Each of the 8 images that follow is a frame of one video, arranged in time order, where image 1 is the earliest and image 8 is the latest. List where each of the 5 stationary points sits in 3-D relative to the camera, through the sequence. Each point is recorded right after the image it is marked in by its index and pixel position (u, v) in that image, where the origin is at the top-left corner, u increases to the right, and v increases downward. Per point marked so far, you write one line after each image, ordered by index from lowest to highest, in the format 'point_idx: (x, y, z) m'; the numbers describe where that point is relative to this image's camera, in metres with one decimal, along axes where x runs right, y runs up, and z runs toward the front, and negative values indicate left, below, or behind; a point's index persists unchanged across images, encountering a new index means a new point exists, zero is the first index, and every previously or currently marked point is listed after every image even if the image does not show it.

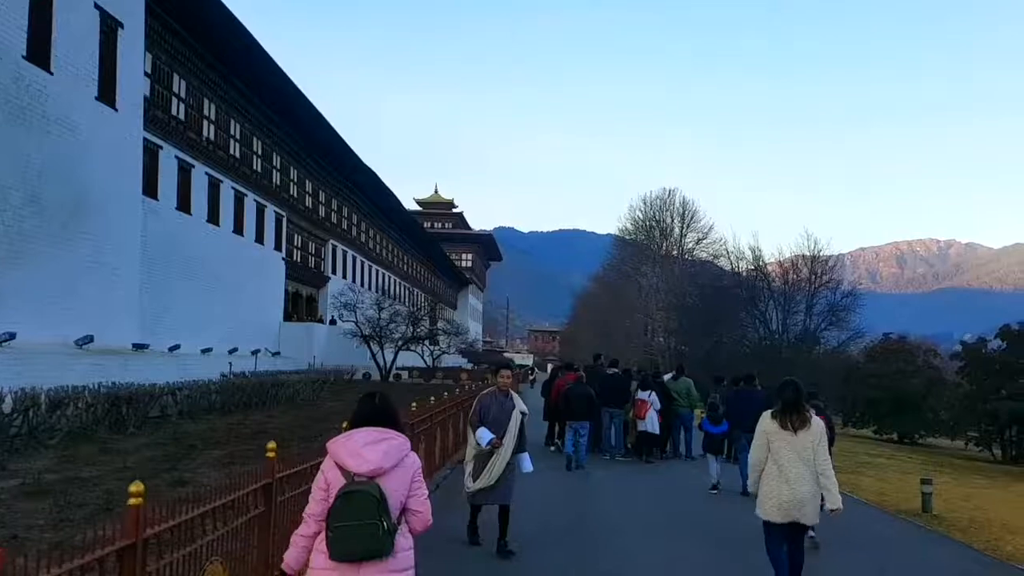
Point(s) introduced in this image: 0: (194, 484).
0: (-3.4, -2.1, +10.3) m
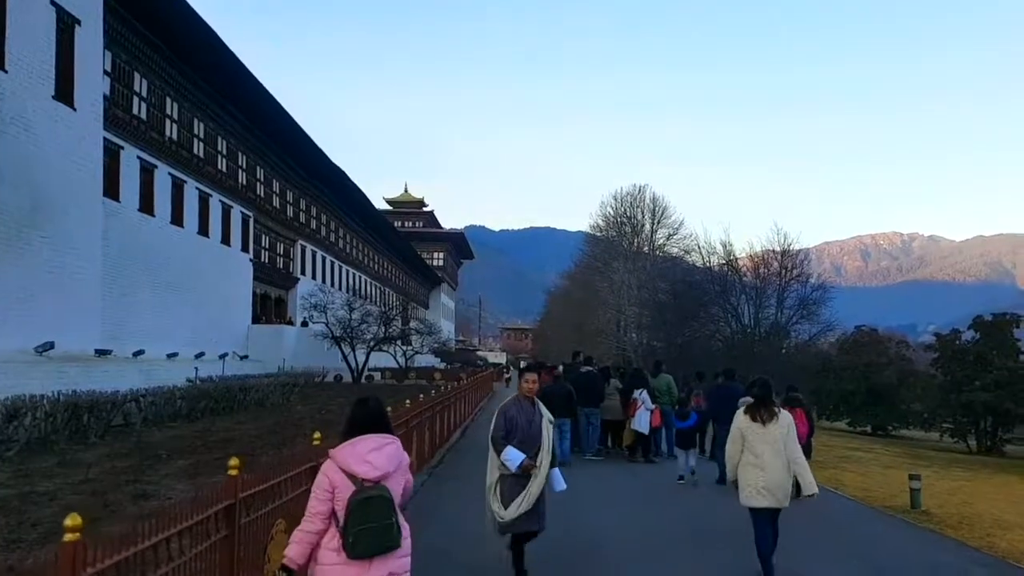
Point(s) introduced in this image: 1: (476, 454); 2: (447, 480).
0: (-3.6, -2.1, +9.8) m
1: (-0.6, -3.1, +17.9) m
2: (-1.0, -2.9, +14.5) m
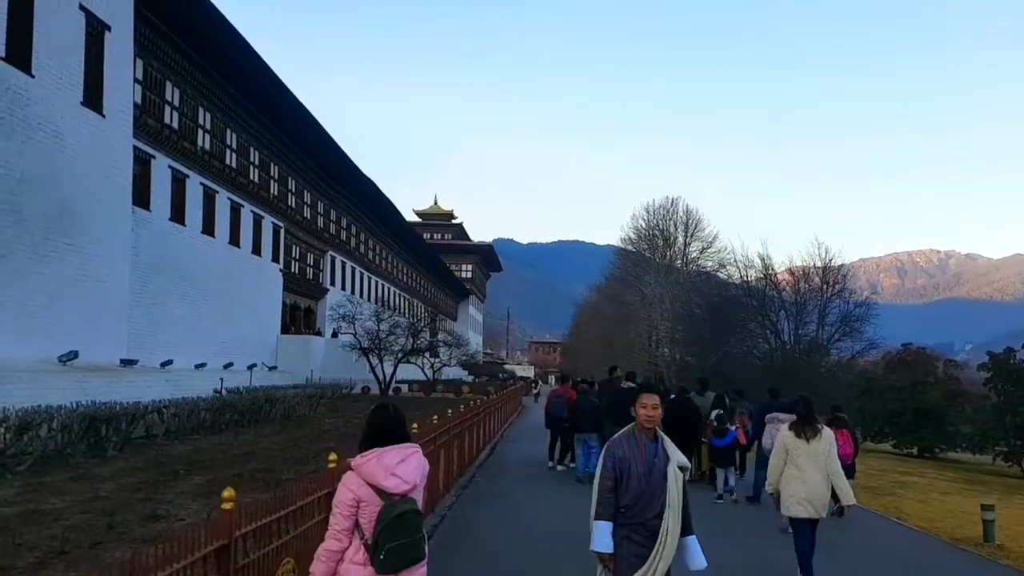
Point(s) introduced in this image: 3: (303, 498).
0: (-3.3, -2.2, +9.2) m
1: (0.0, -3.3, +17.2) m
2: (-0.5, -3.1, +13.8) m
3: (-1.2, -1.3, +5.6) m
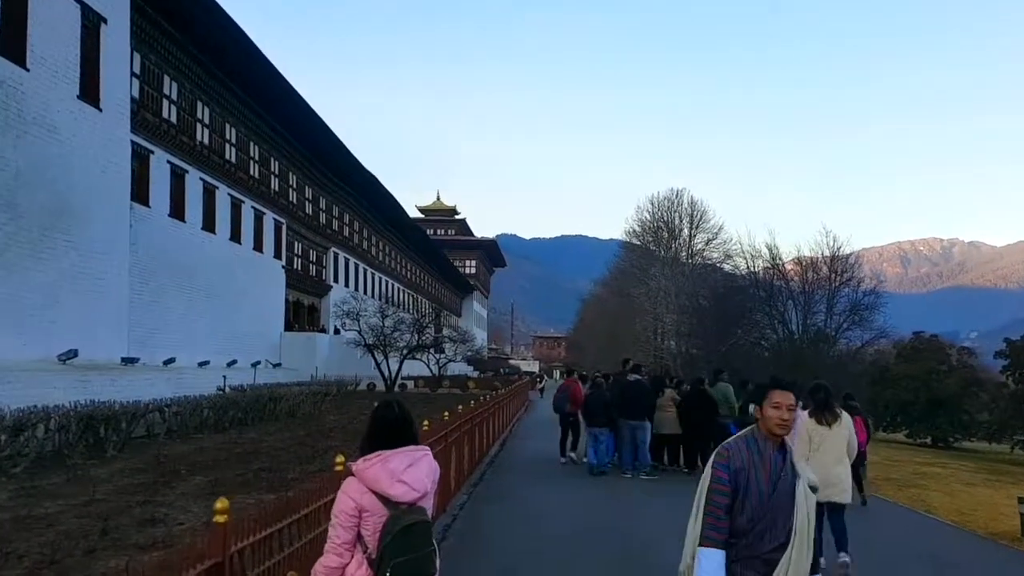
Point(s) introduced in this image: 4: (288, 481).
0: (-3.2, -2.1, +8.8) m
1: (+0.1, -3.2, +16.8) m
2: (-0.3, -2.9, +13.3) m
3: (-1.1, -1.2, +5.1) m
4: (-2.9, -2.5, +12.4) m
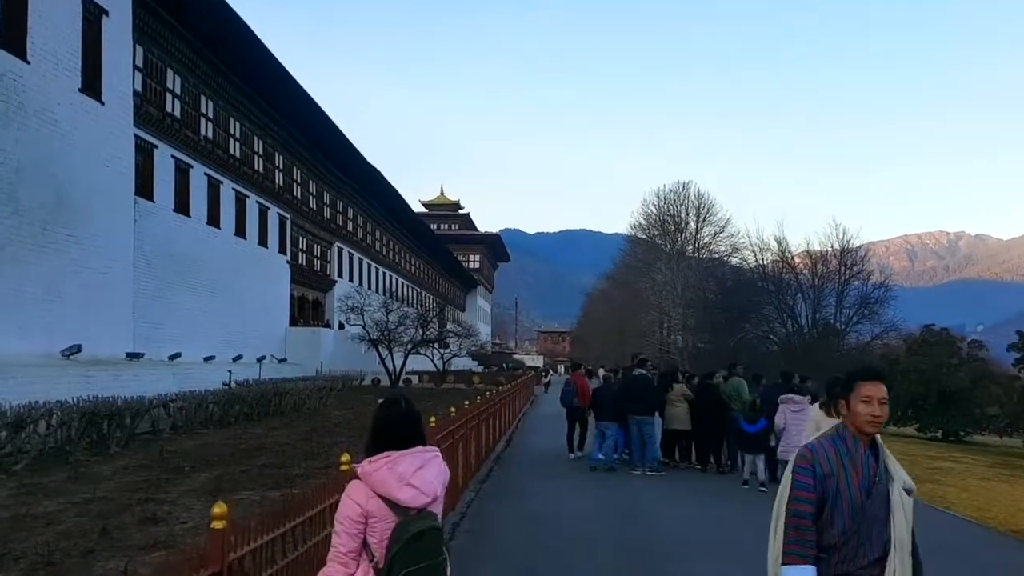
0: (-3.1, -2.1, +8.6) m
1: (+0.3, -3.1, +16.5) m
2: (-0.2, -2.8, +13.1) m
3: (-1.0, -1.1, +4.9) m
4: (-2.8, -2.4, +12.2) m
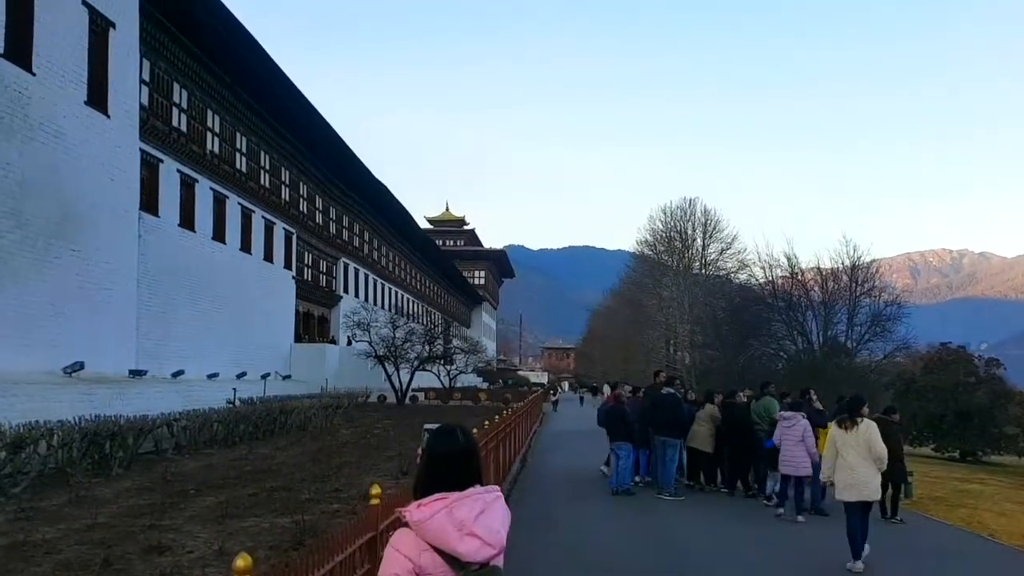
0: (-2.9, -2.2, +8.1) m
1: (+0.5, -3.3, +16.1) m
2: (0.0, -3.1, +12.7) m
3: (-0.8, -1.2, +4.5) m
4: (-2.5, -2.6, +11.7) m
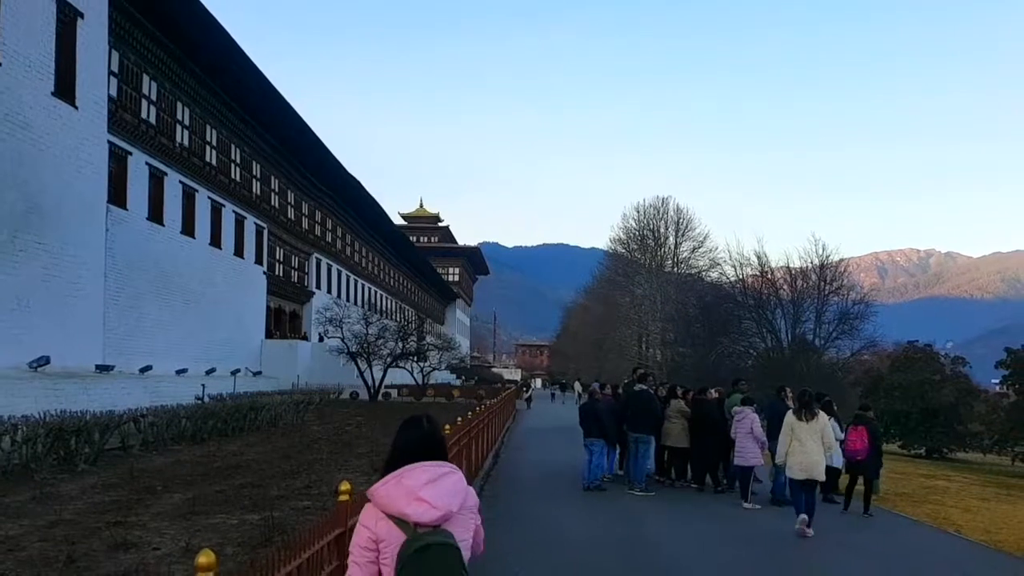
0: (-3.1, -2.2, +8.0) m
1: (0.0, -3.3, +16.1) m
2: (-0.4, -3.0, +12.6) m
3: (-1.0, -1.2, +4.4) m
4: (-2.9, -2.5, +11.6) m
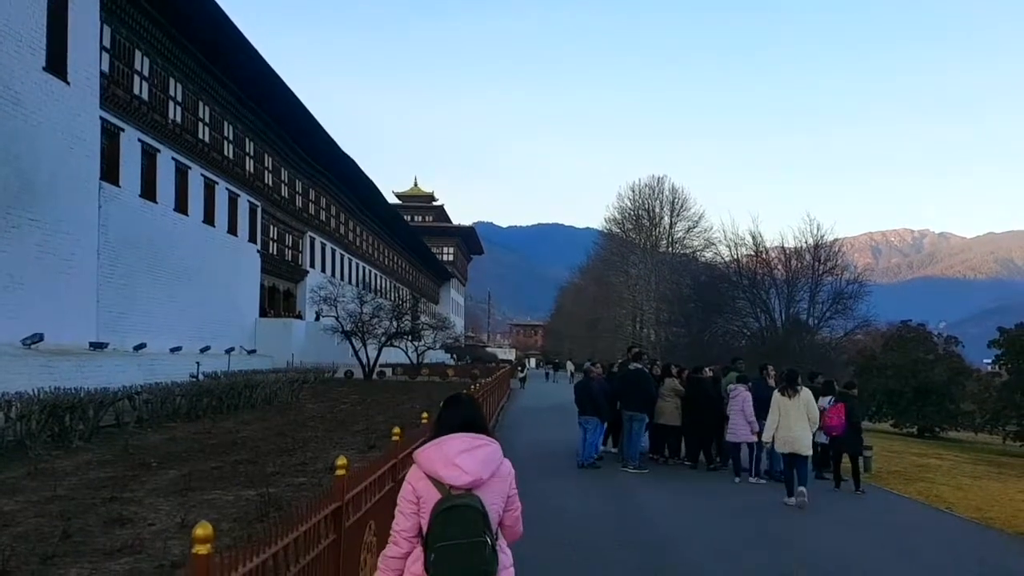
0: (-3.2, -2.0, +8.0) m
1: (-0.1, -2.9, +16.1) m
2: (-0.5, -2.7, +12.7) m
3: (-1.0, -1.1, +4.4) m
4: (-3.0, -2.3, +11.6) m
